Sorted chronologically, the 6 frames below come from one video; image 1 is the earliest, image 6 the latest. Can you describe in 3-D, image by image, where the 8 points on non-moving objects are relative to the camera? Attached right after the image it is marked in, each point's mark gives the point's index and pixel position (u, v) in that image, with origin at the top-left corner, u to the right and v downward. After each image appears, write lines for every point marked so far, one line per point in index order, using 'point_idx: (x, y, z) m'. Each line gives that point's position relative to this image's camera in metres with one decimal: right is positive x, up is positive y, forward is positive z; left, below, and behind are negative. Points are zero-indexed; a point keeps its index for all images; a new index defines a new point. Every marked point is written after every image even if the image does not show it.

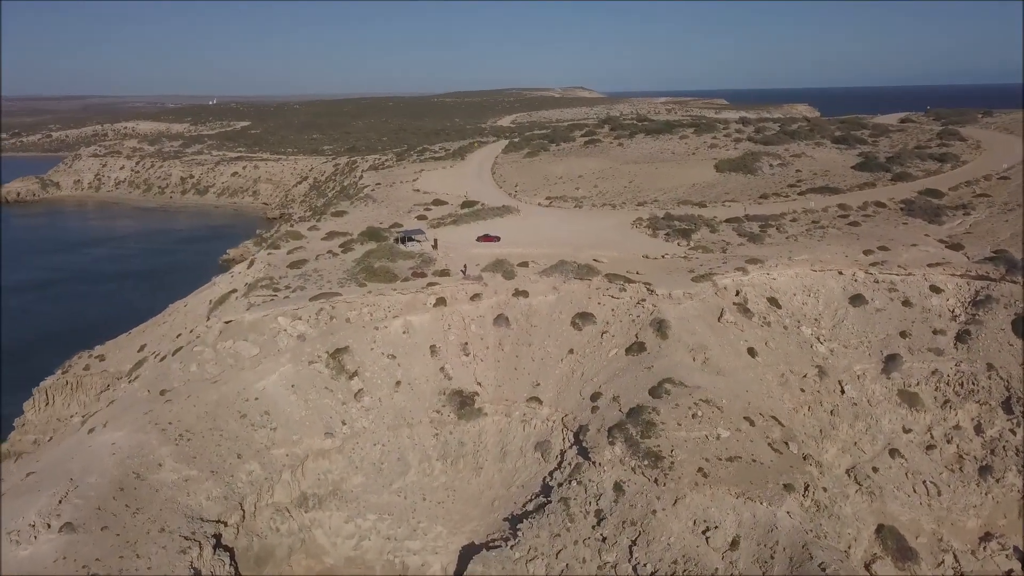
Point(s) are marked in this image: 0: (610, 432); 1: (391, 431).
0: (+2.1, -3.1, +17.5) m
1: (-2.8, -3.3, +19.1) m
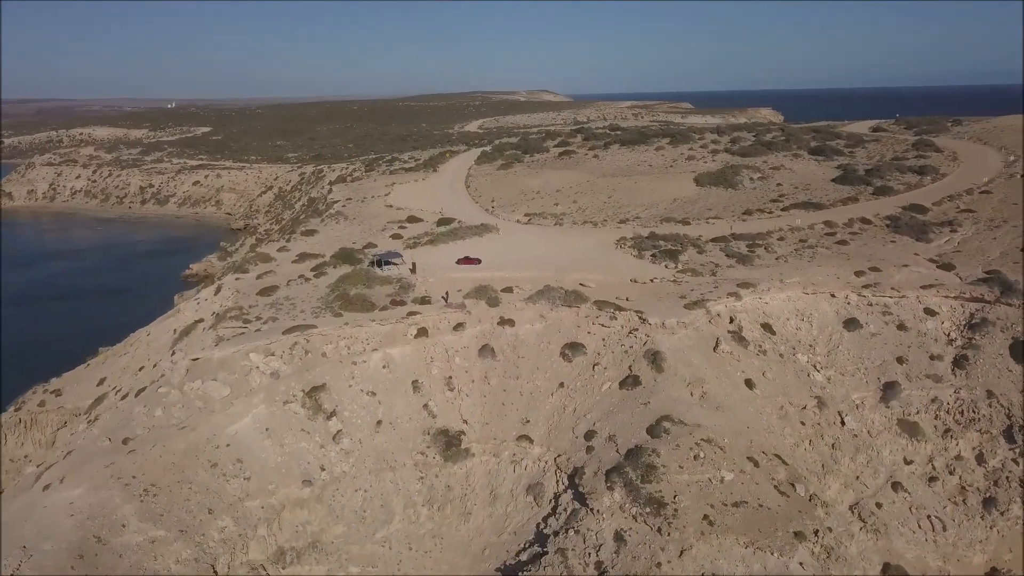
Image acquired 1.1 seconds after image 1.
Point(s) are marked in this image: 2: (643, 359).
0: (+1.9, -3.8, +16.5) m
1: (-3.0, -4.1, +18.0) m
2: (+3.1, -1.7, +19.4) m
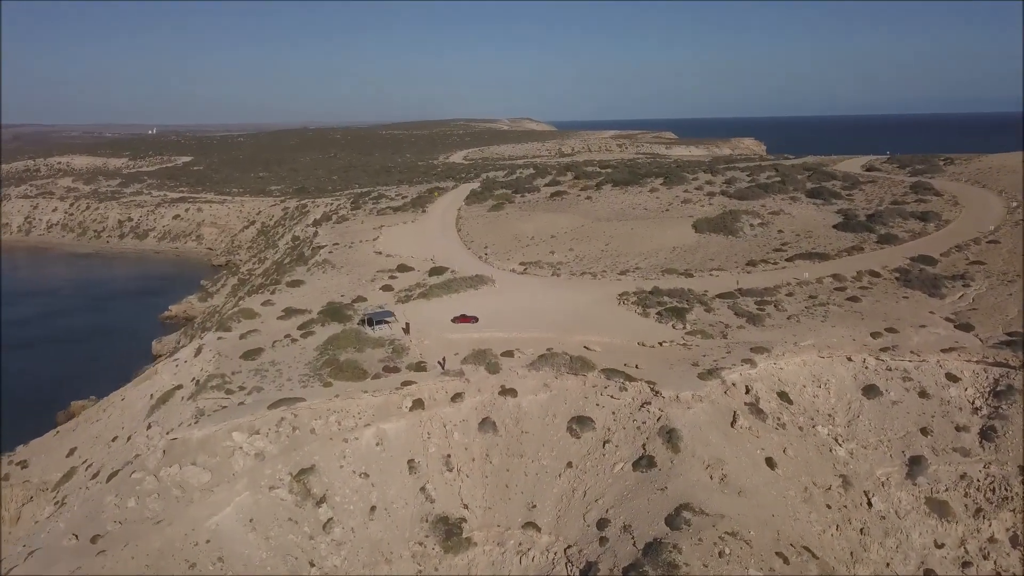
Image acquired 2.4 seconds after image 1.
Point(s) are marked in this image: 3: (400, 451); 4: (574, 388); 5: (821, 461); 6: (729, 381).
0: (+2.1, -5.3, +15.1) m
1: (-2.9, -5.7, +16.5) m
2: (+3.2, -3.3, +18.1) m
3: (-2.5, -3.7, +18.5) m
4: (+1.5, -2.5, +19.9) m
5: (+7.1, -4.0, +18.9) m
6: (+5.3, -2.3, +19.8) m
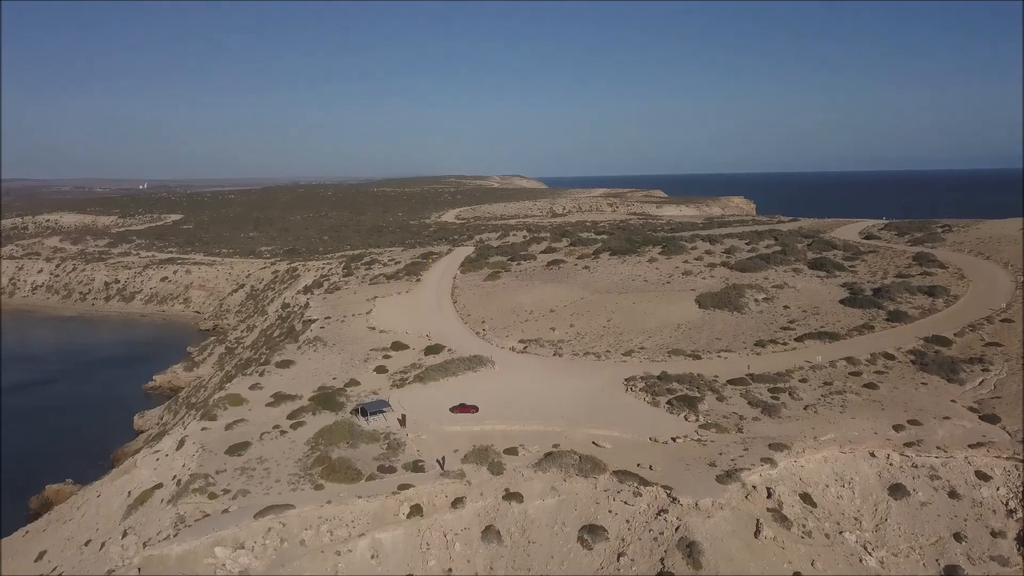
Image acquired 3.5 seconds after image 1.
0: (+2.3, -7.2, +13.6) m
1: (-2.7, -7.6, +14.9) m
2: (+3.4, -5.4, +16.7) m
3: (-2.4, -5.8, +17.0) m
4: (+1.6, -4.7, +18.6) m
5: (+7.3, -6.1, +17.5) m
6: (+5.4, -4.5, +18.6) m
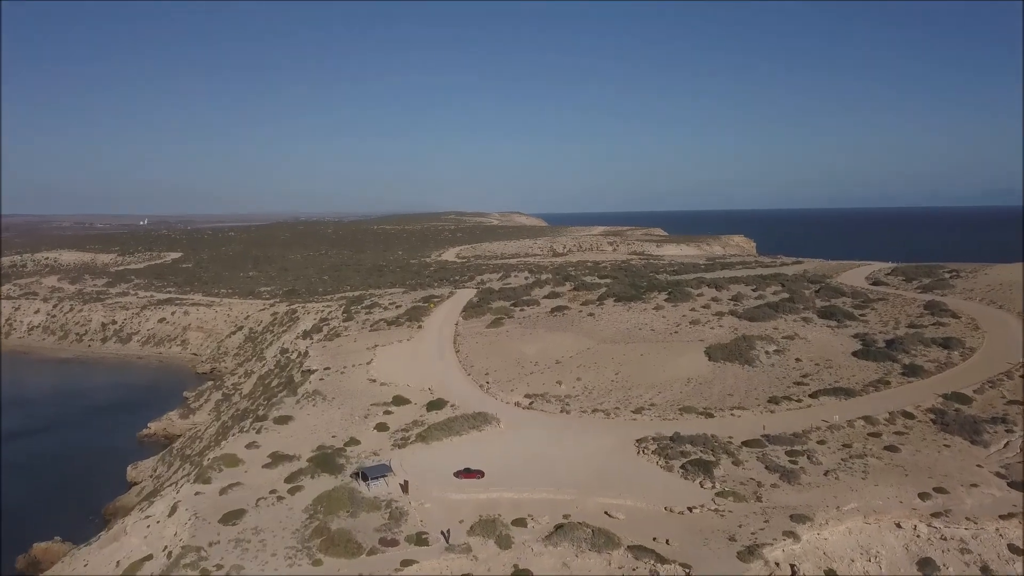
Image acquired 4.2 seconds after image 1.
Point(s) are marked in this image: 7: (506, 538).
0: (+2.5, -8.4, +12.5) m
1: (-2.5, -8.9, +13.7) m
2: (+3.6, -6.7, +15.7) m
3: (-2.2, -7.1, +15.9) m
4: (+1.9, -6.1, +17.6) m
5: (+7.5, -7.5, +16.5) m
6: (+5.6, -5.9, +17.6) m
7: (-0.1, -5.7, +18.8) m
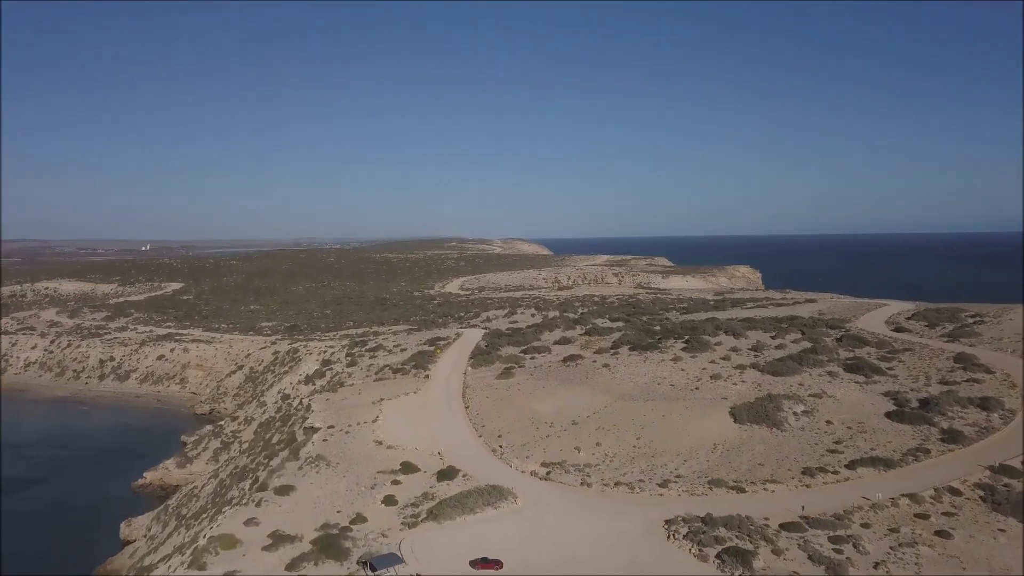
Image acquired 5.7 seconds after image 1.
0: (+3.0, -9.9, +10.6) m
1: (-2.0, -10.5, +11.8) m
2: (+4.1, -8.4, +13.8) m
3: (-1.7, -8.8, +14.1) m
4: (+2.4, -7.8, +15.8) m
5: (+8.0, -9.2, +14.6) m
6: (+6.1, -7.6, +15.8) m
7: (+0.4, -7.5, +17.0) m
